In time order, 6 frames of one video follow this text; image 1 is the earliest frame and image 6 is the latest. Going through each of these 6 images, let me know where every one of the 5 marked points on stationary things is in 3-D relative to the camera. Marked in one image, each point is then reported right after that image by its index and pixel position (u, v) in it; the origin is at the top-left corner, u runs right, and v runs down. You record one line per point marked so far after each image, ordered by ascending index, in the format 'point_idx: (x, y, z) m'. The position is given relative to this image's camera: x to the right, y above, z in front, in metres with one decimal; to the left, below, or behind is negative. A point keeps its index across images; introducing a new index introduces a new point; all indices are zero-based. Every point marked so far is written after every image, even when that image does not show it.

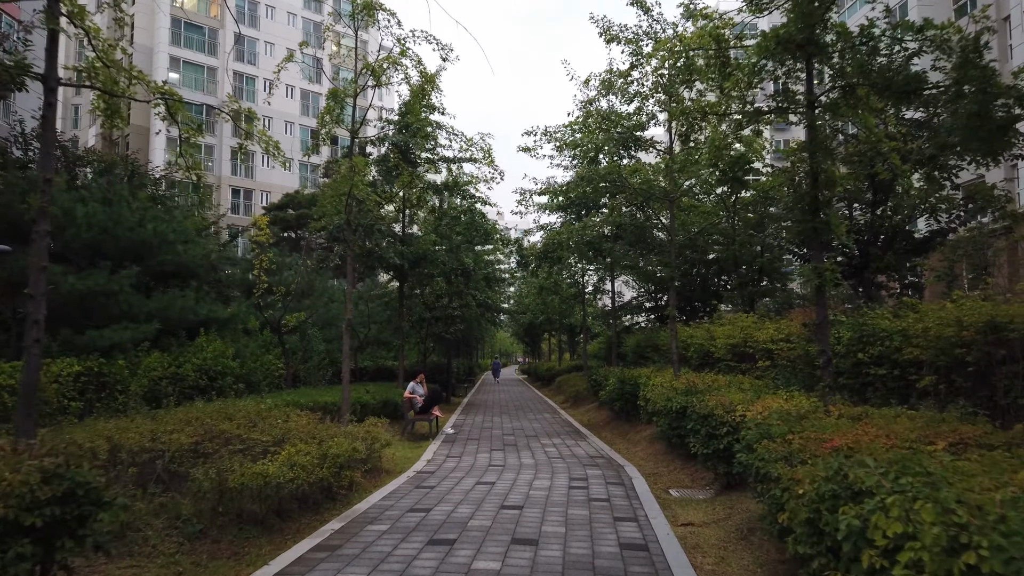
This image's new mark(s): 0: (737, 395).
0: (+2.4, -1.1, +8.2) m
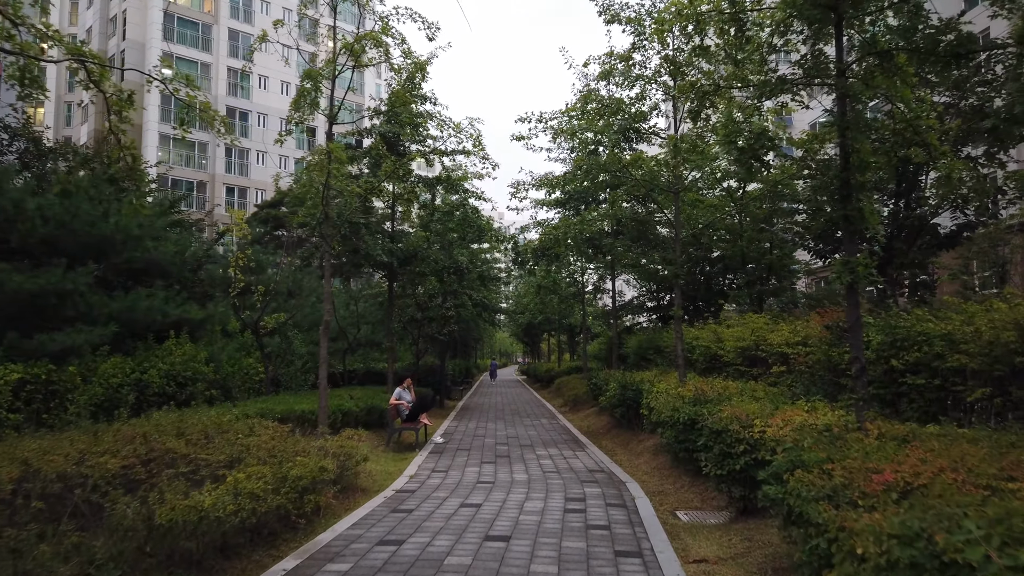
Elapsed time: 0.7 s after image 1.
0: (+2.3, -1.1, +7.3) m
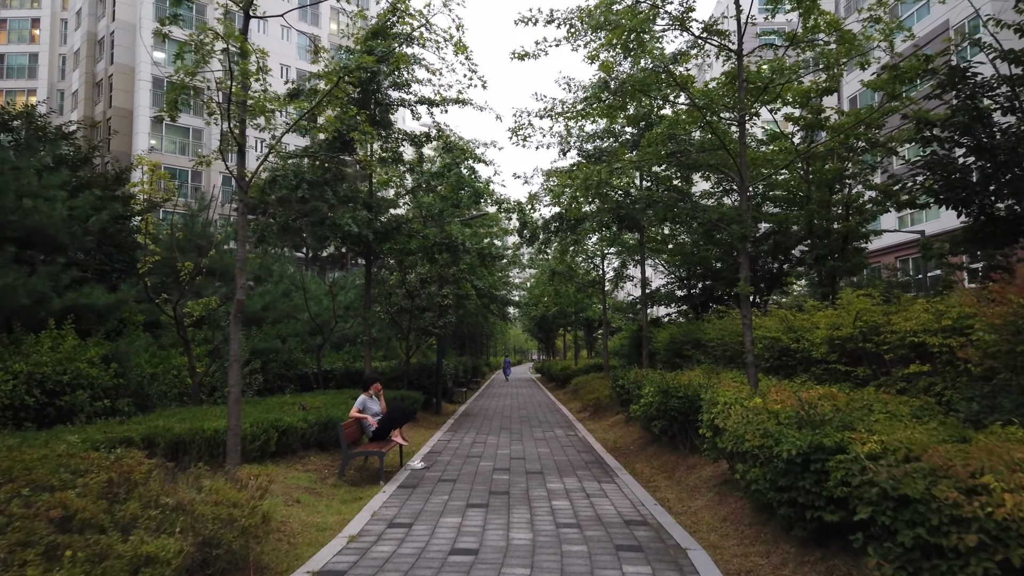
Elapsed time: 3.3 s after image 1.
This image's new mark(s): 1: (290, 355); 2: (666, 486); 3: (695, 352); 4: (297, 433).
0: (+2.2, -0.8, +4.2) m
1: (-4.4, -1.3, +15.1) m
2: (+1.6, -2.0, +7.9) m
3: (+3.5, -1.2, +14.7) m
4: (-2.3, -1.5, +8.1) m
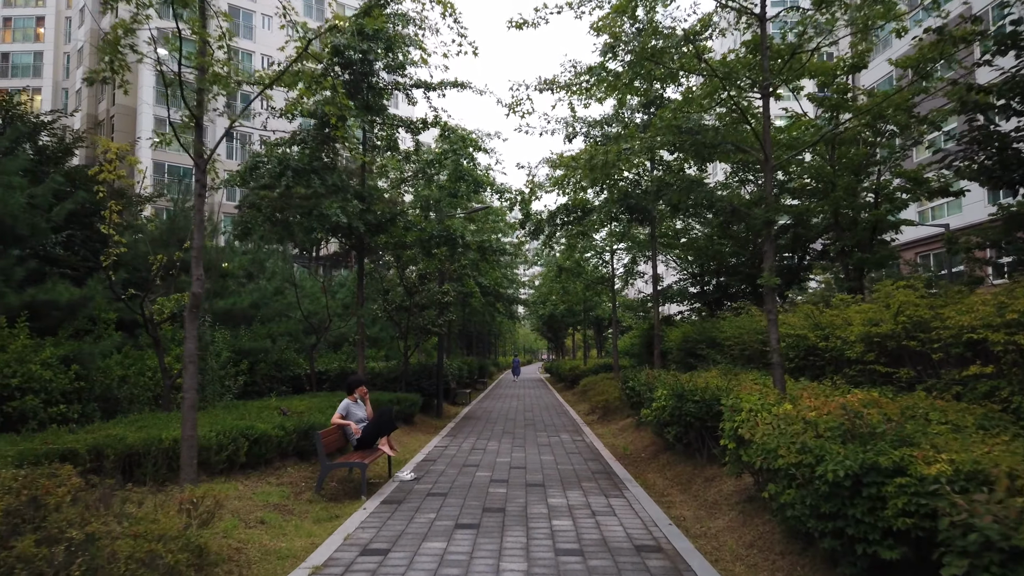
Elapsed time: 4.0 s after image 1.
0: (+2.2, -0.7, +3.4) m
1: (-4.3, -1.3, +14.4) m
2: (+1.5, -1.9, +7.0) m
3: (+3.6, -1.1, +13.9) m
4: (-2.3, -1.5, +7.3) m
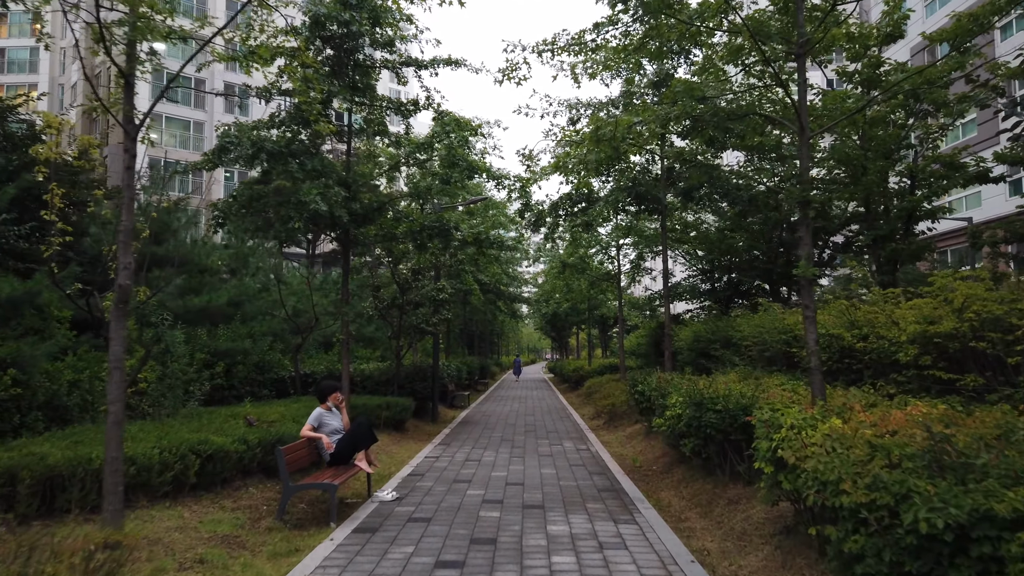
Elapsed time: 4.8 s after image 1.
0: (+2.1, -0.7, +2.4) m
1: (-4.3, -1.2, +13.4) m
2: (+1.5, -1.9, +6.0) m
3: (+3.6, -1.1, +12.9) m
4: (-2.3, -1.4, +6.4) m
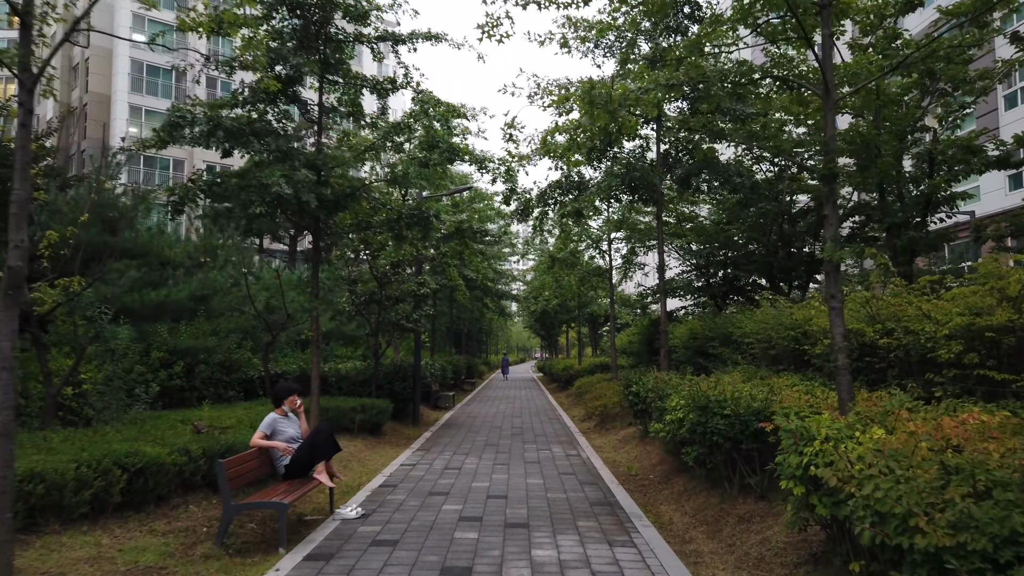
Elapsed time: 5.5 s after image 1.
0: (+2.0, -0.6, +1.6) m
1: (-4.5, -1.1, +12.5) m
2: (+1.4, -1.8, +5.2) m
3: (+3.3, -1.0, +12.1) m
4: (-2.5, -1.3, +5.5) m
